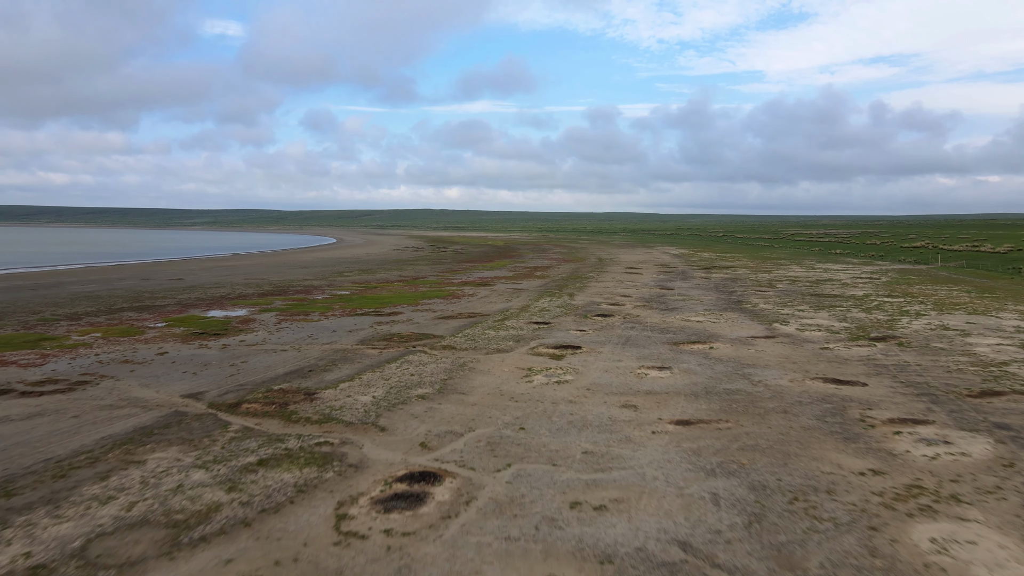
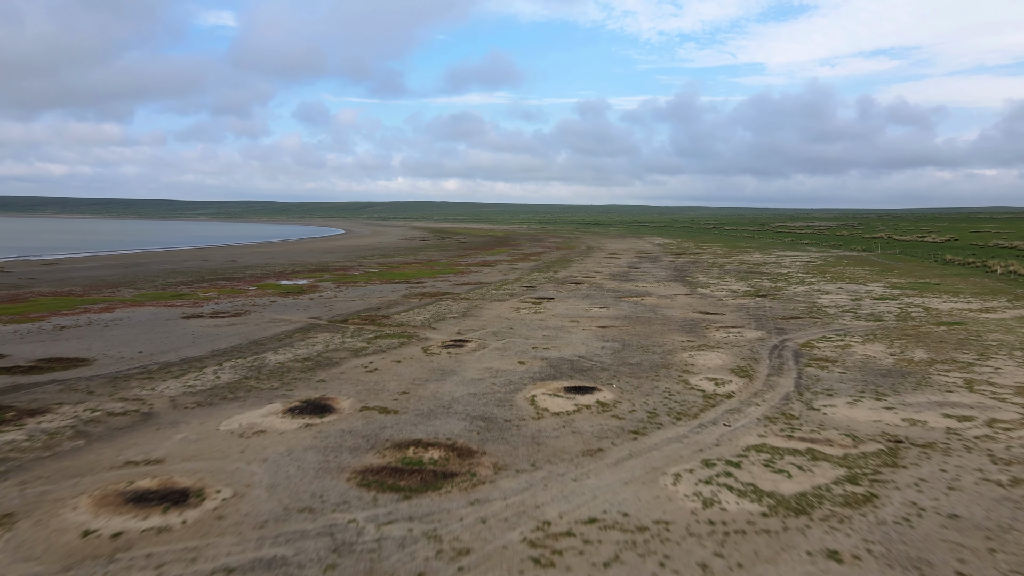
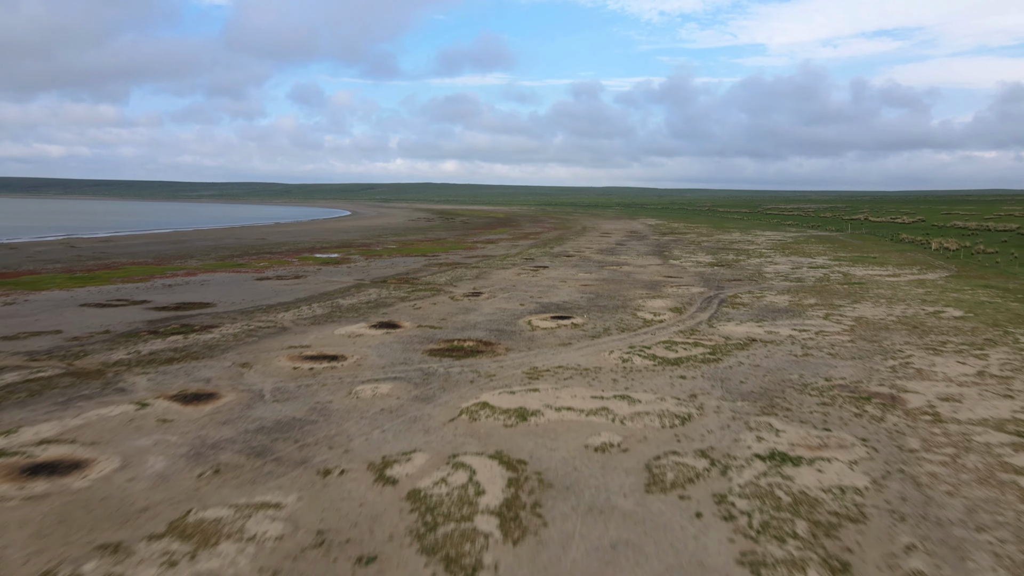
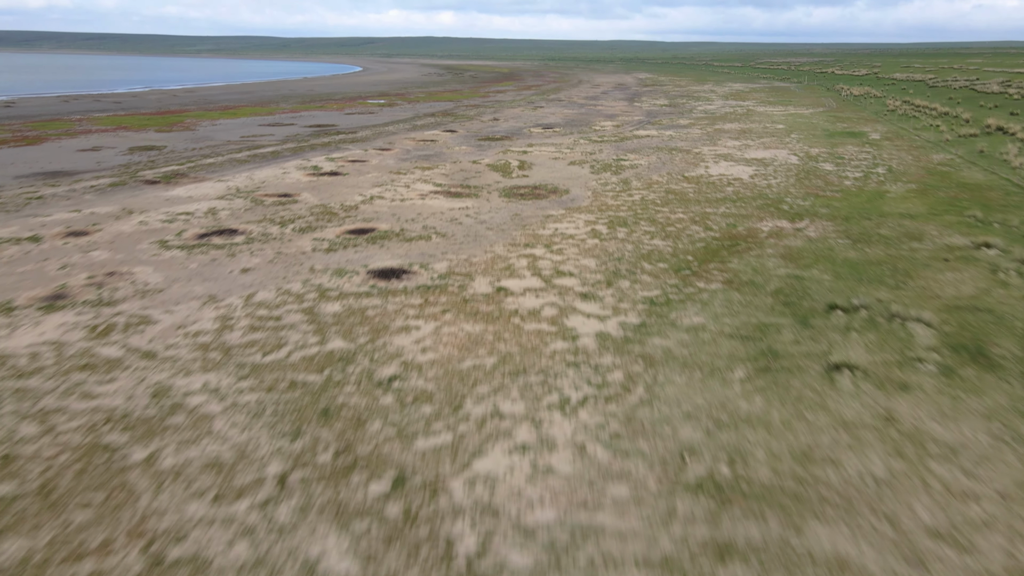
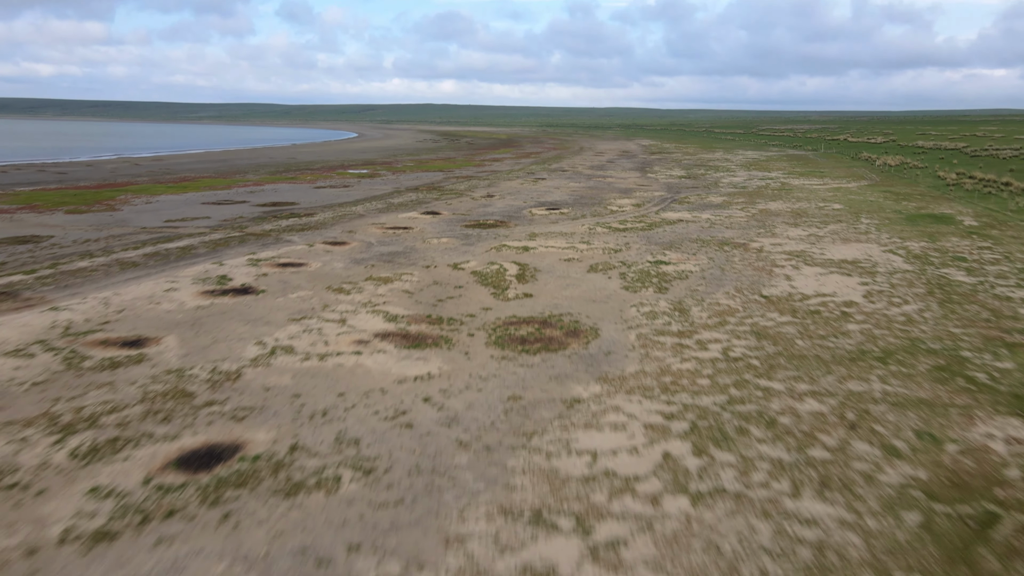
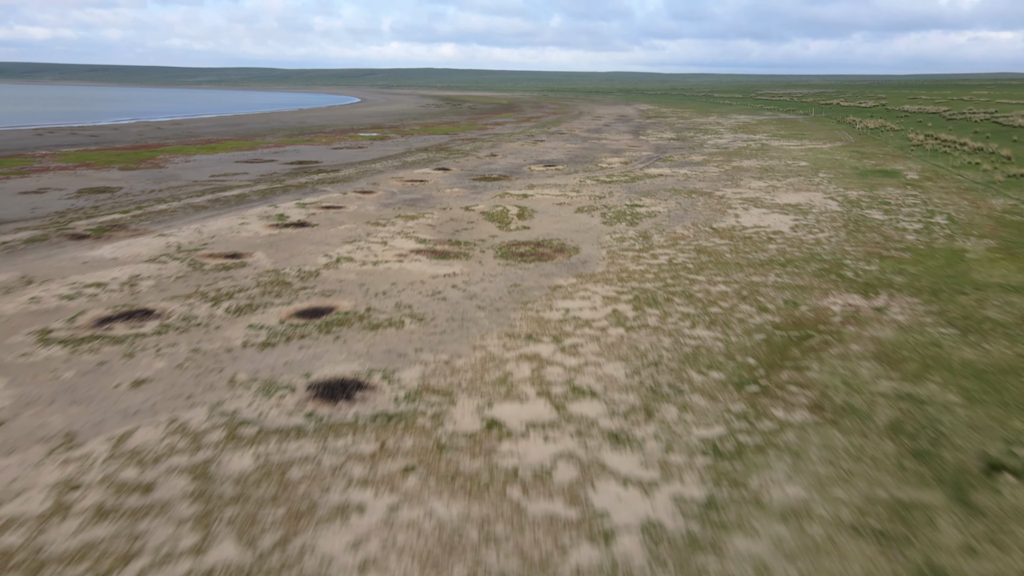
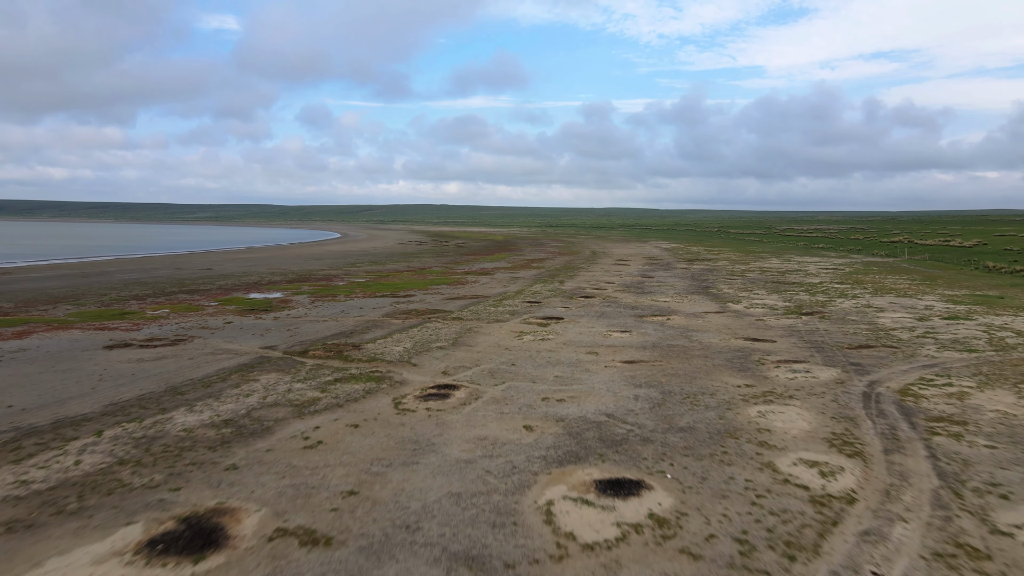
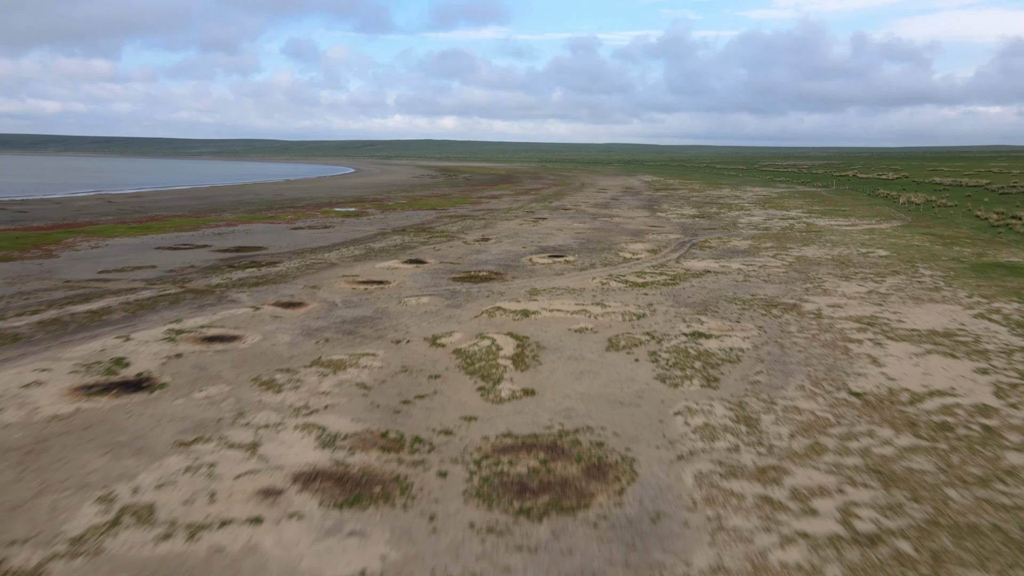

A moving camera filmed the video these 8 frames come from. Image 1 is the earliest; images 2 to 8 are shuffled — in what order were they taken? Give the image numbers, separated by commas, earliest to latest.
7, 2, 3, 8, 5, 6, 4
